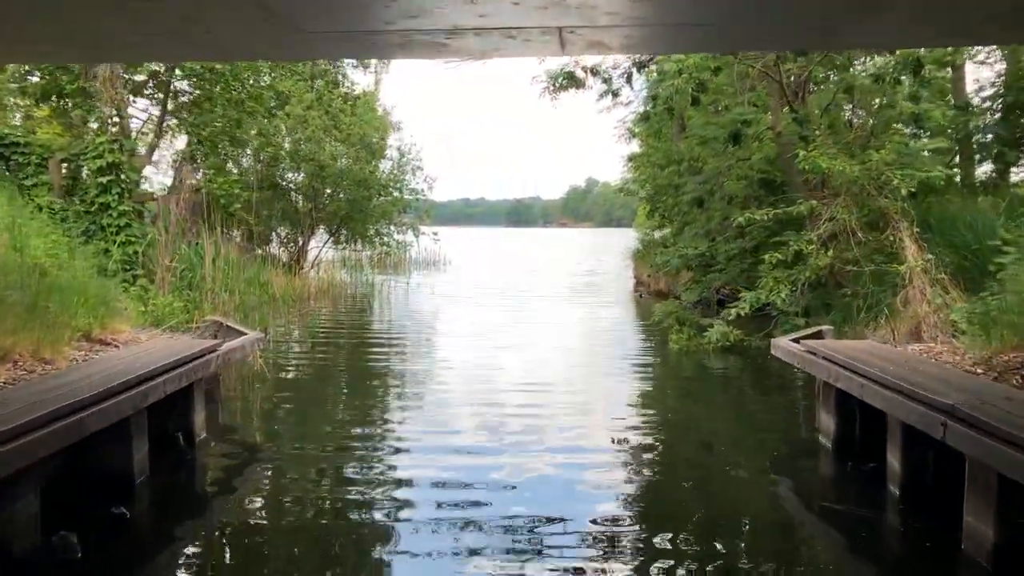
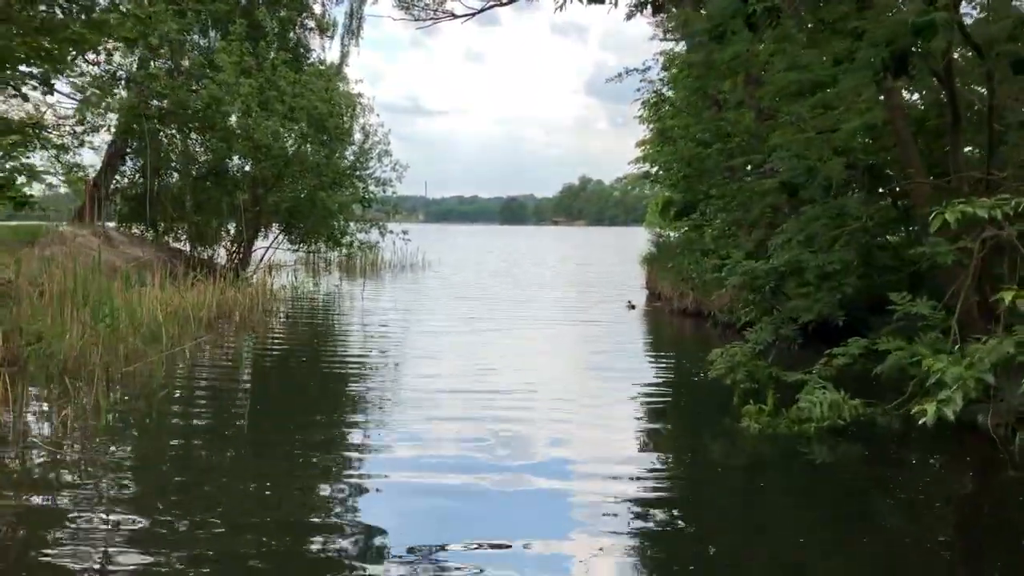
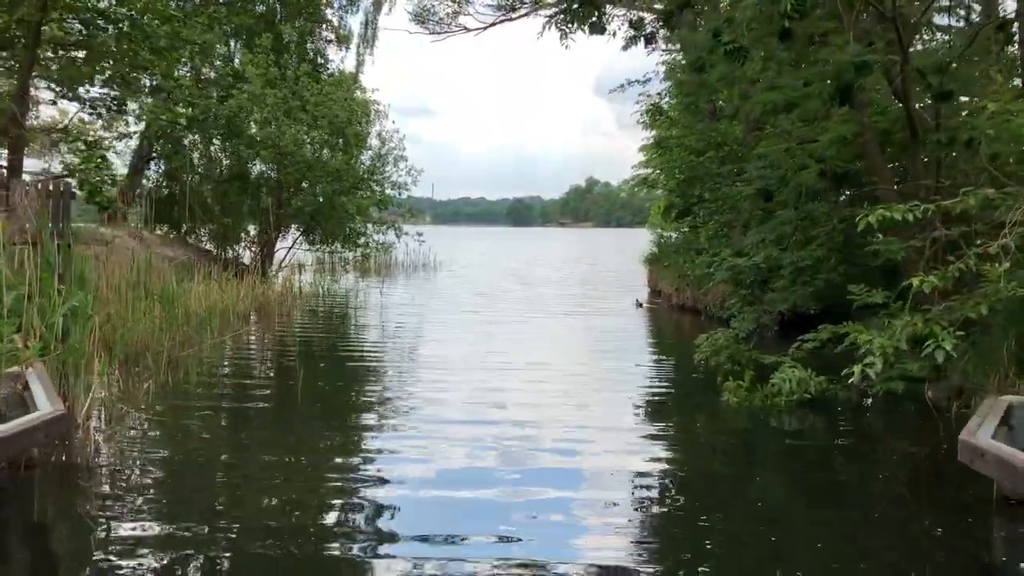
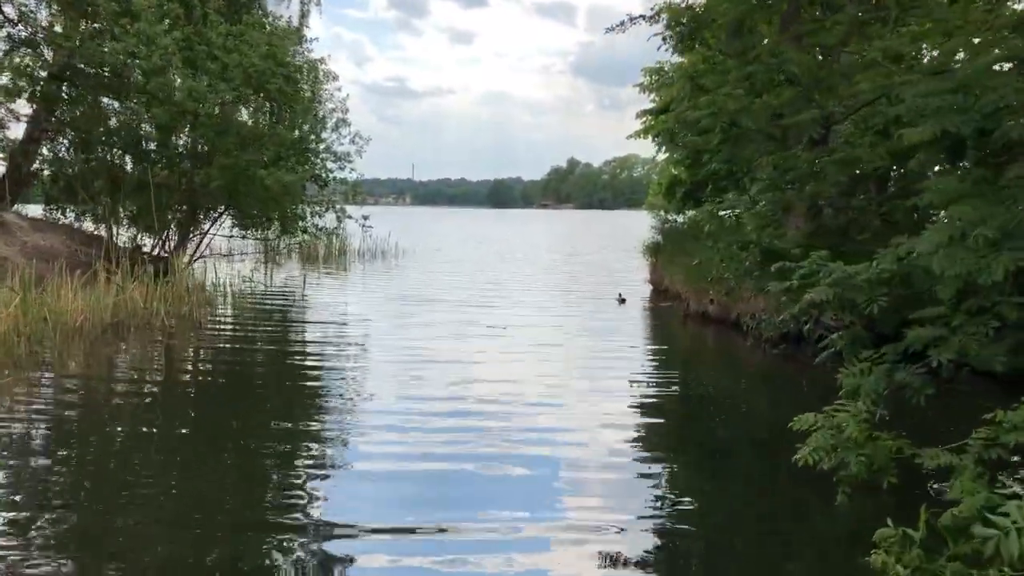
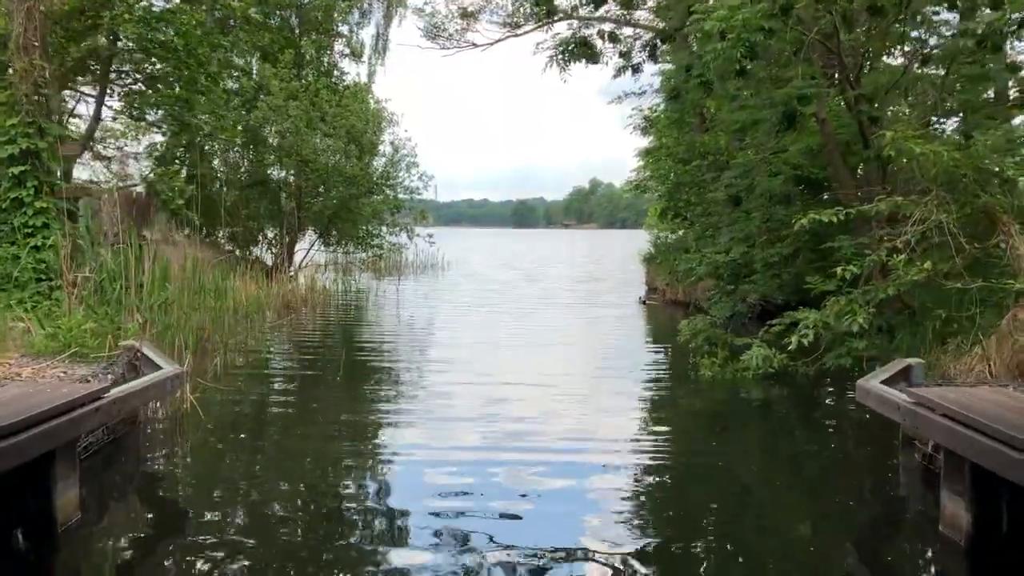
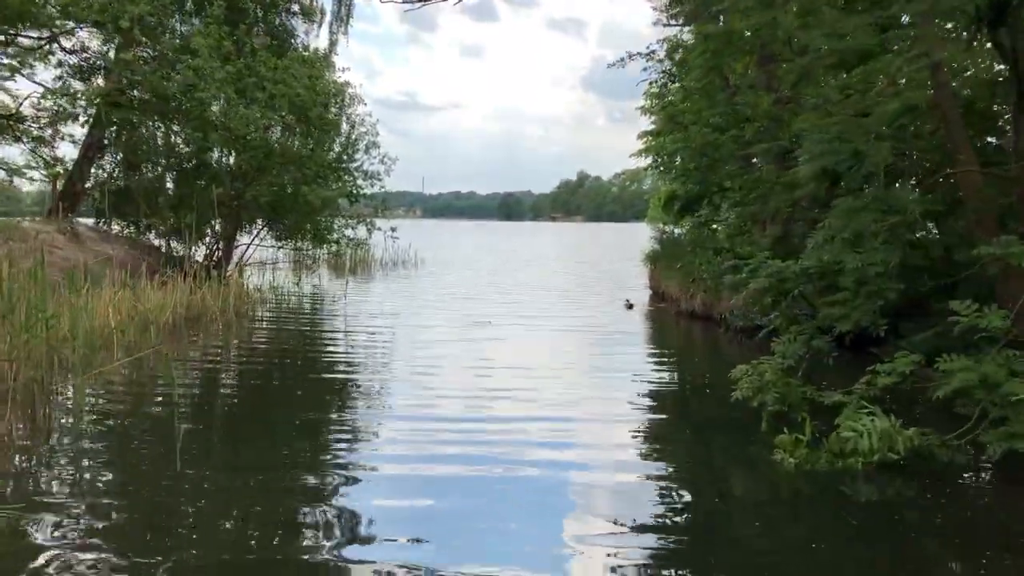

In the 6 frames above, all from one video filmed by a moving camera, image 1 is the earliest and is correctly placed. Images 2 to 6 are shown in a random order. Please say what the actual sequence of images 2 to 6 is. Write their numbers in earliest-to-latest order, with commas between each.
5, 3, 2, 6, 4
